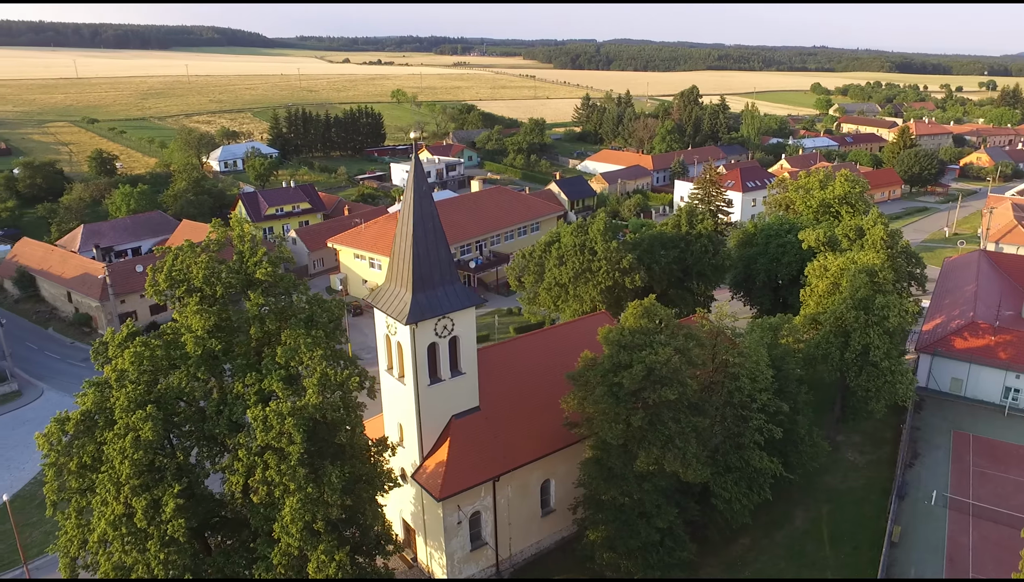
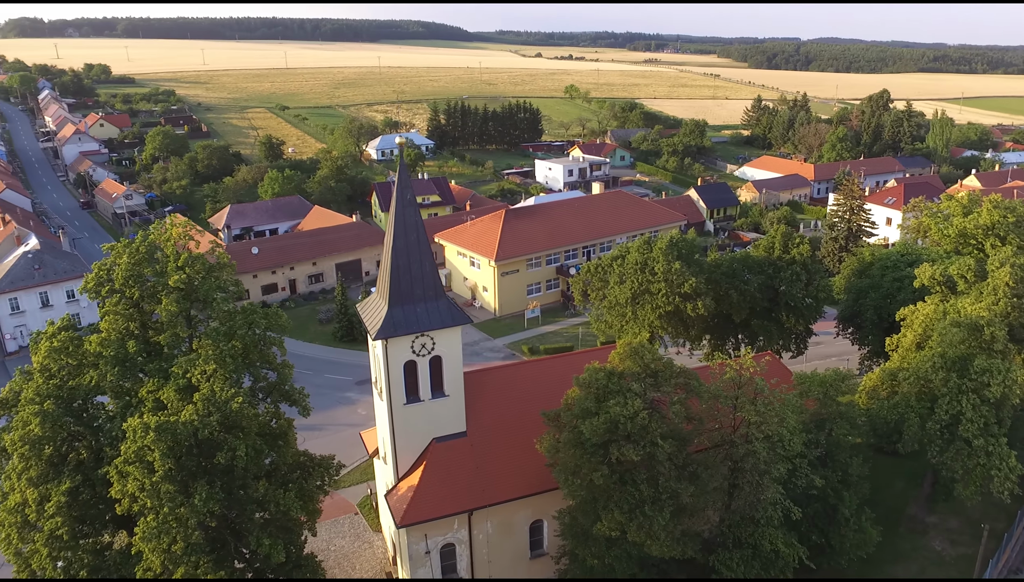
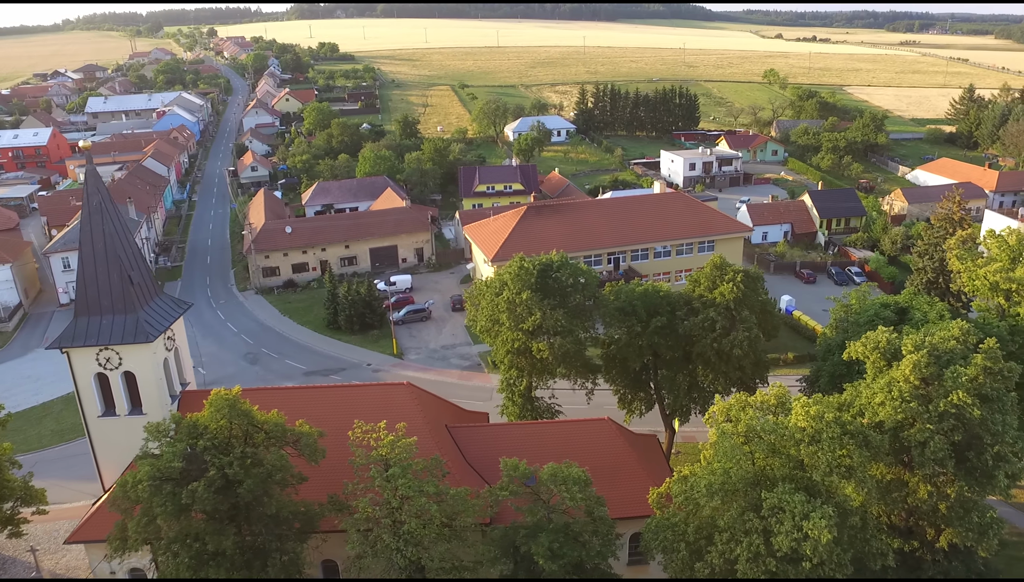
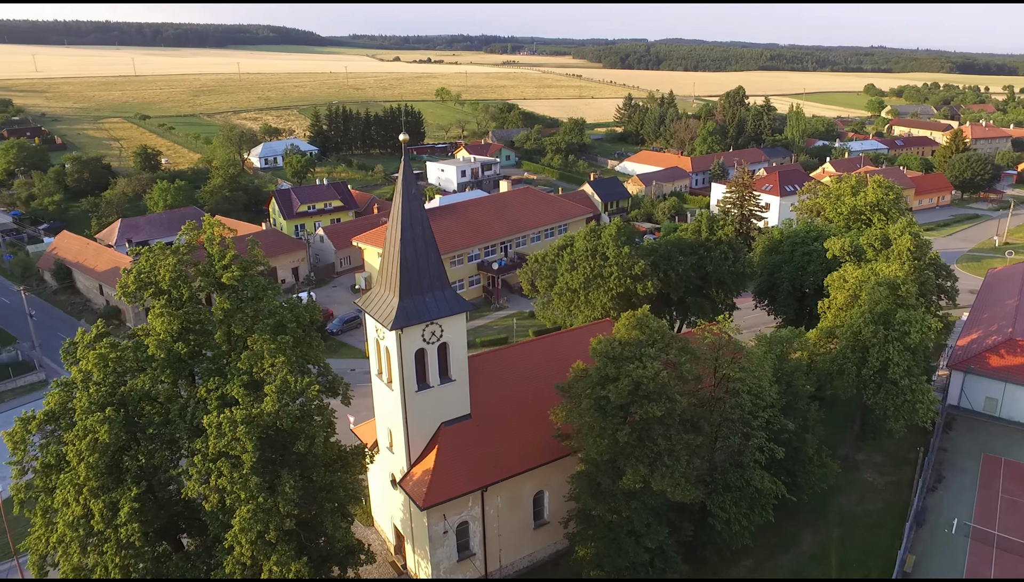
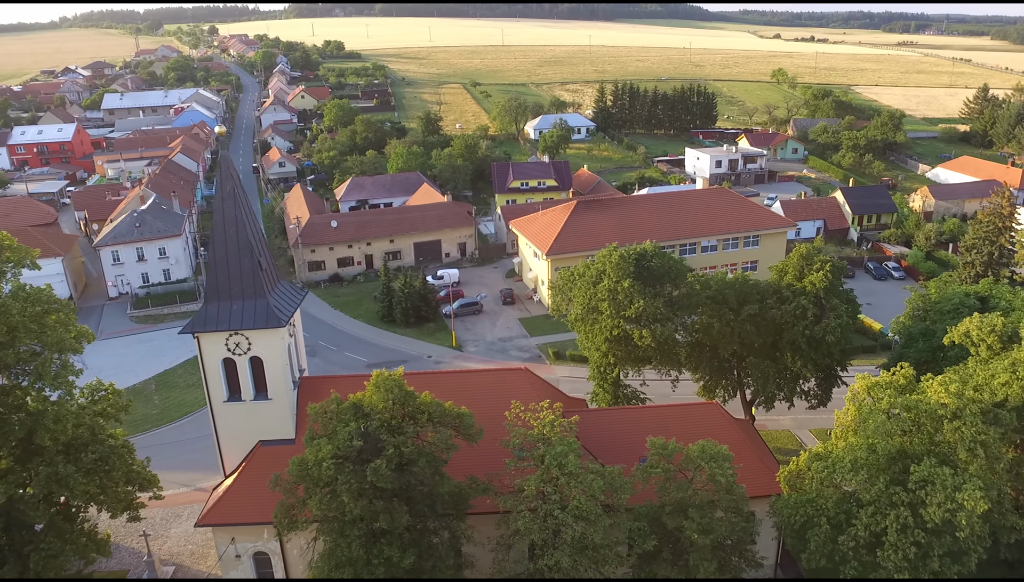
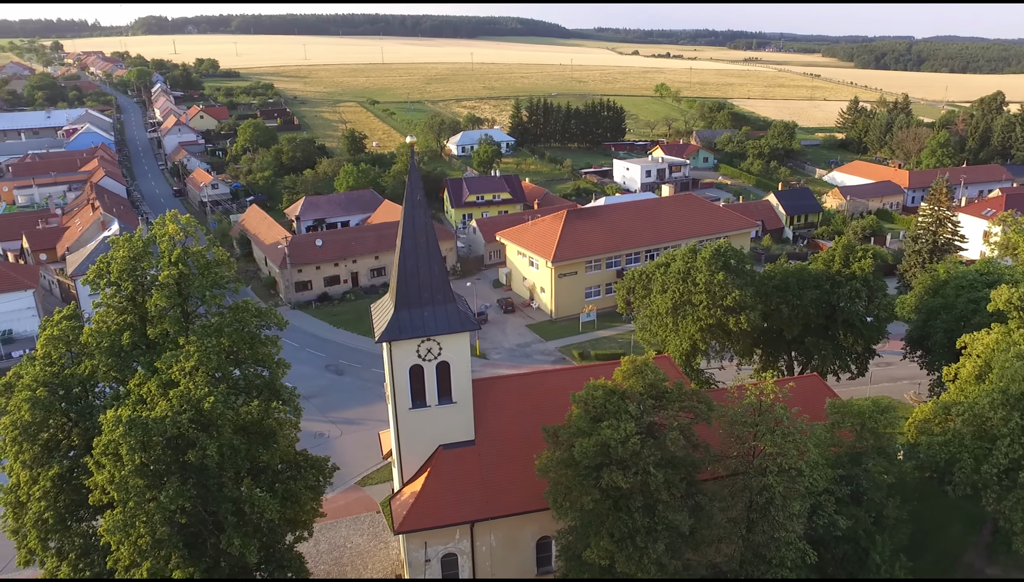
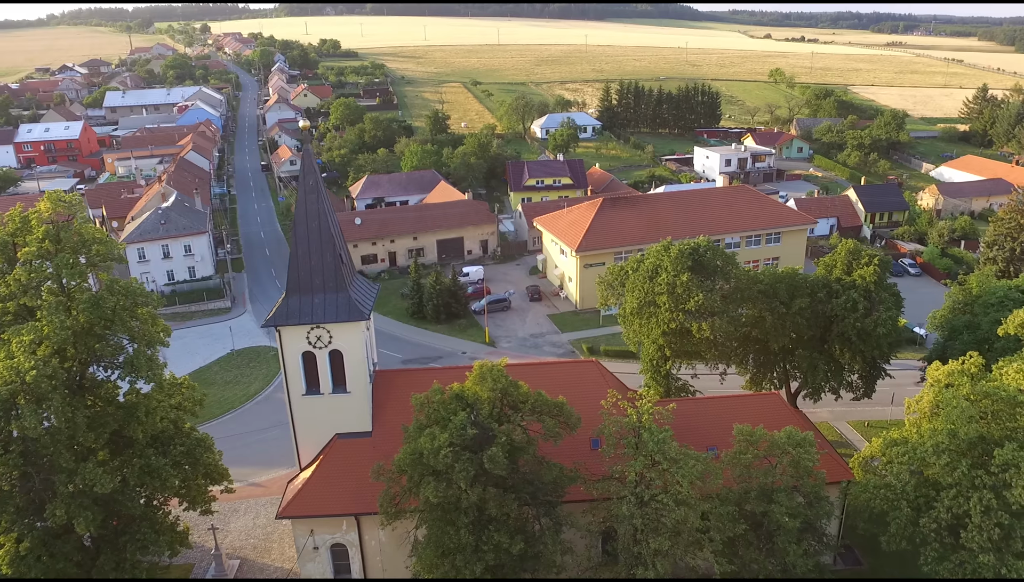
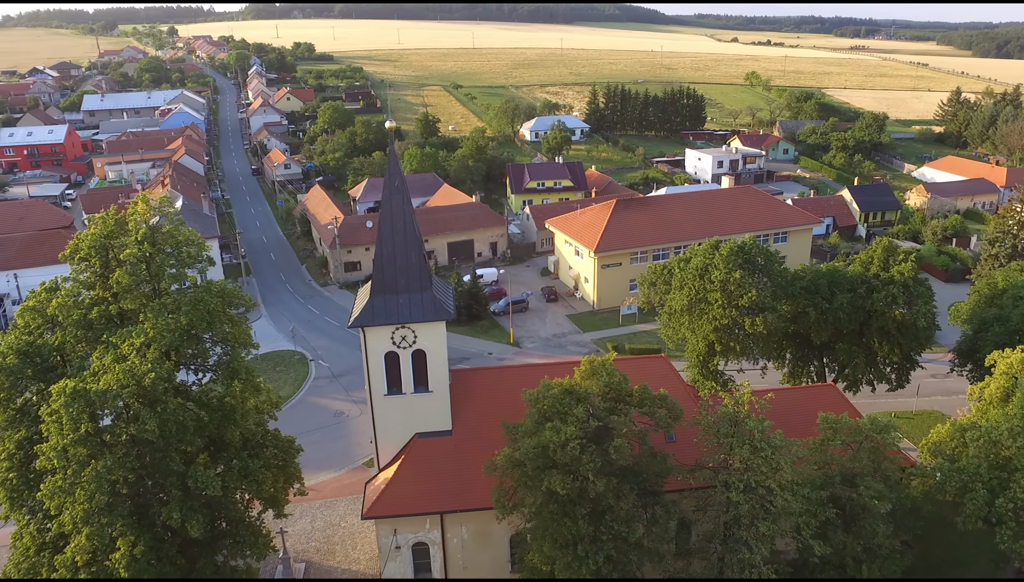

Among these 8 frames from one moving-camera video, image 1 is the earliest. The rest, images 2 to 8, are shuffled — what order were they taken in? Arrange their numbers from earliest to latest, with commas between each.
4, 2, 6, 8, 7, 5, 3
